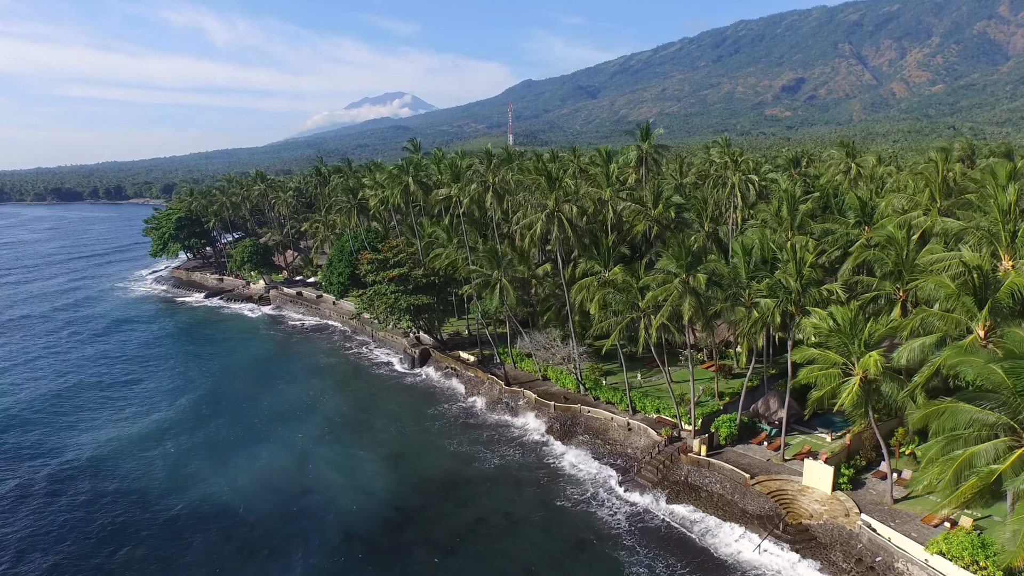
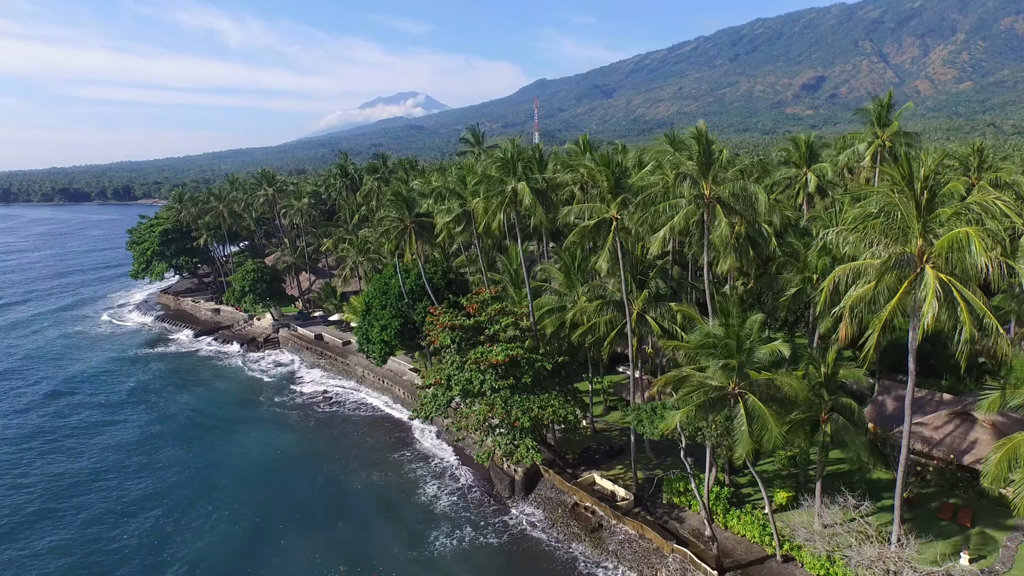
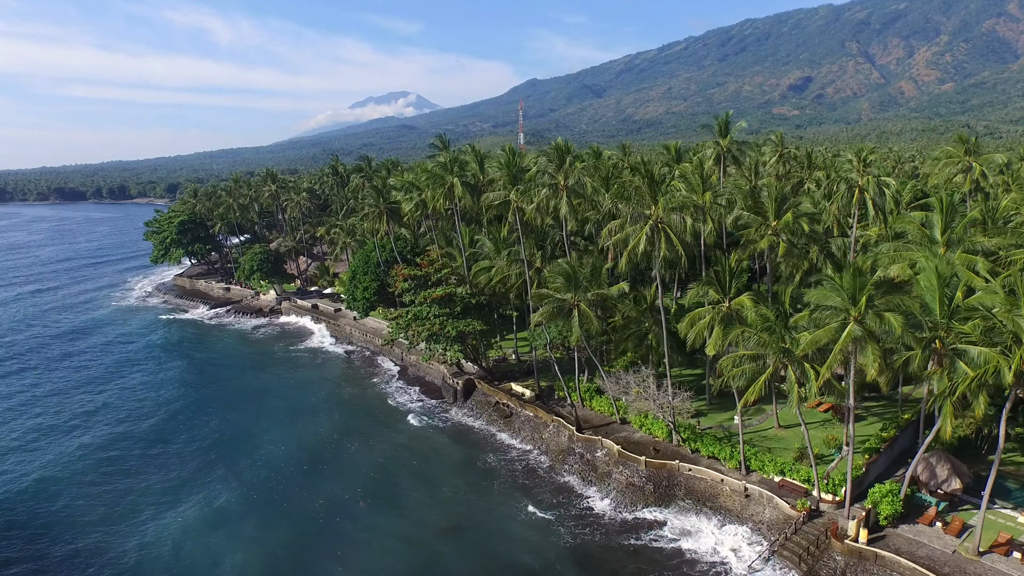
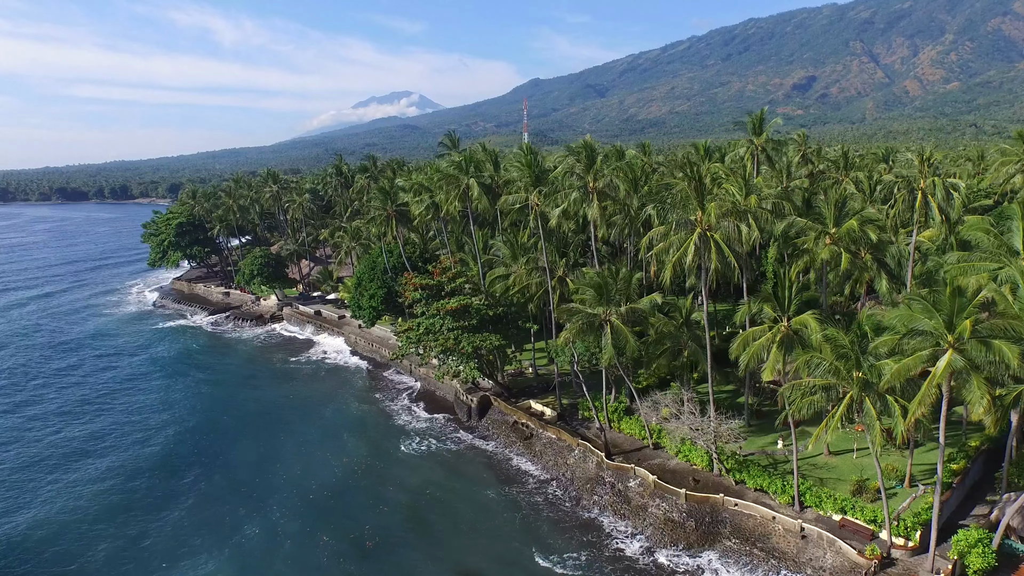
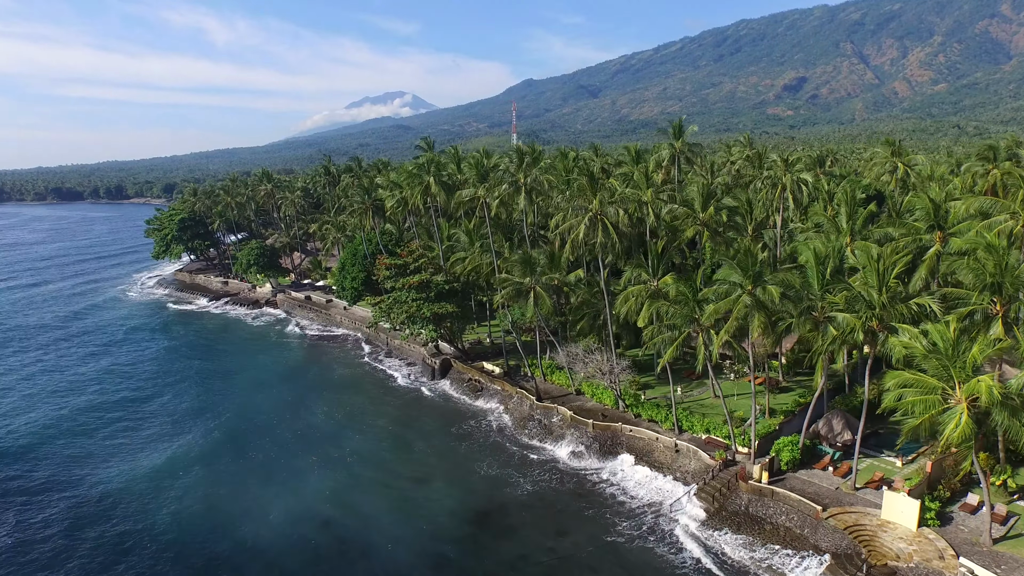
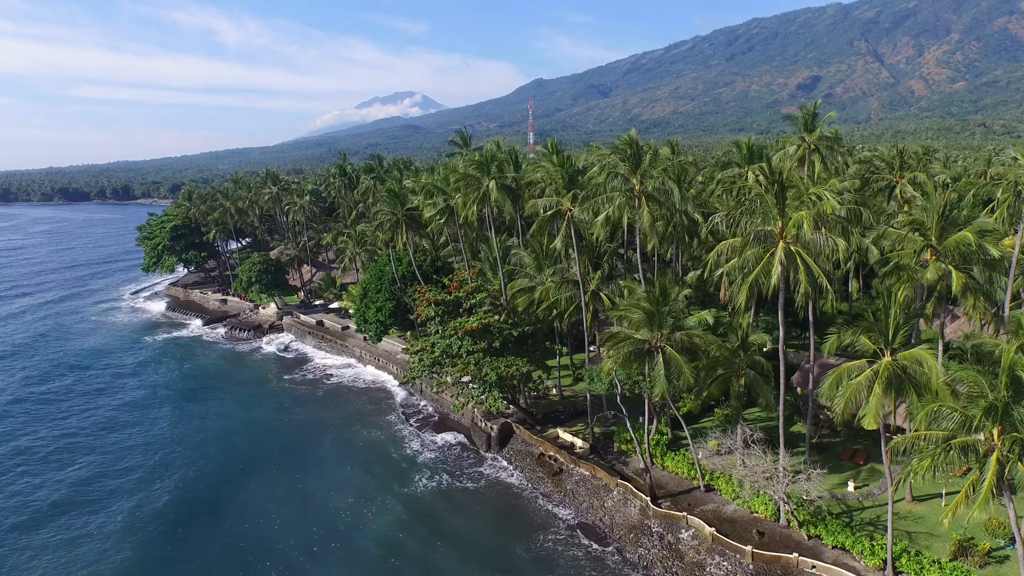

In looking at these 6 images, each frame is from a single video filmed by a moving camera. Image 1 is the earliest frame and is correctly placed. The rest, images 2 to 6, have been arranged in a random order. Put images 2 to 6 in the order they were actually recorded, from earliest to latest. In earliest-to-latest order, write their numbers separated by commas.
5, 3, 4, 6, 2
